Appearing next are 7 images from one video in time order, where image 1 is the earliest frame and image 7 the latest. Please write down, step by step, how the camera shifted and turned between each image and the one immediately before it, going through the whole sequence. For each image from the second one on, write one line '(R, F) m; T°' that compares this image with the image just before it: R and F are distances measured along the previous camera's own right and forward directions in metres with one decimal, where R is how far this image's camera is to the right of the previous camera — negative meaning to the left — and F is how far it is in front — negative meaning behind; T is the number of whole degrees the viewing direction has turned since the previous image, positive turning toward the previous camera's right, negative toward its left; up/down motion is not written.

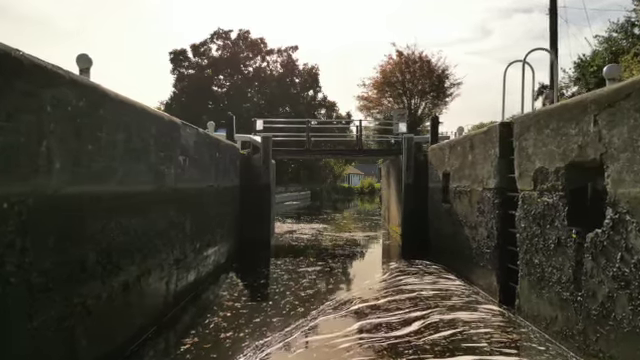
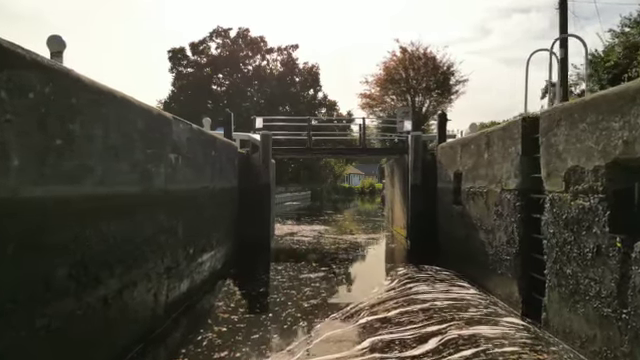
(-0.1, +0.5) m; 0°
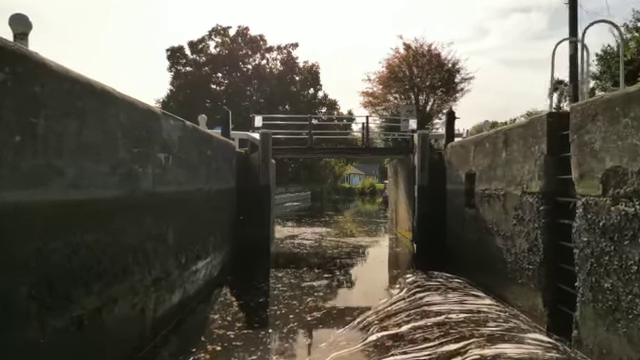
(-0.1, +0.5) m; 0°
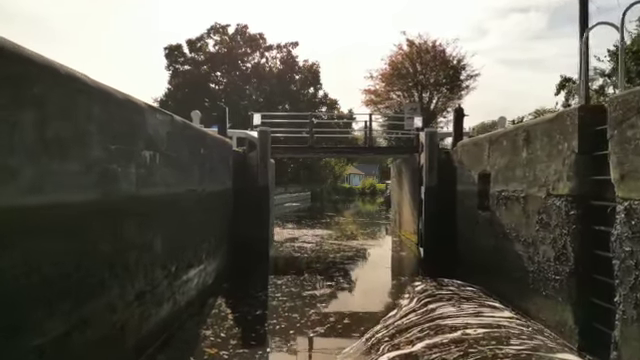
(0.0, +0.5) m; 0°
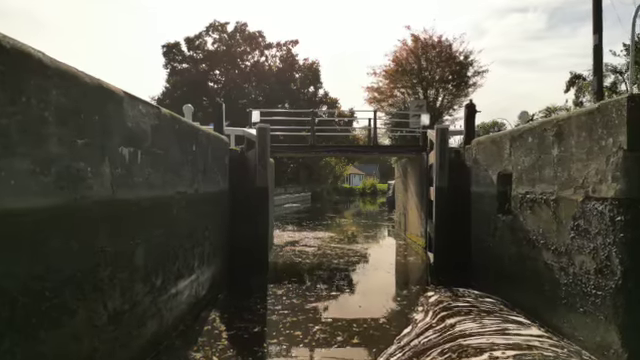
(-0.1, +0.6) m; 0°
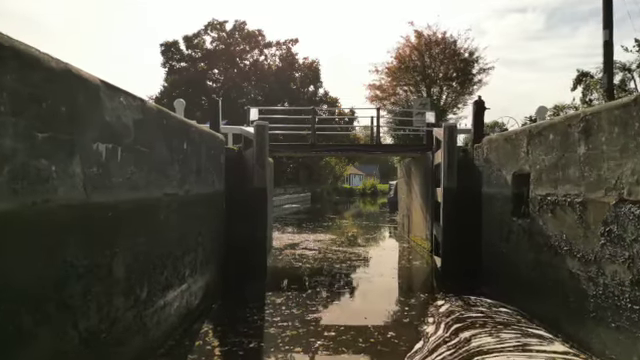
(0.0, +0.4) m; 0°
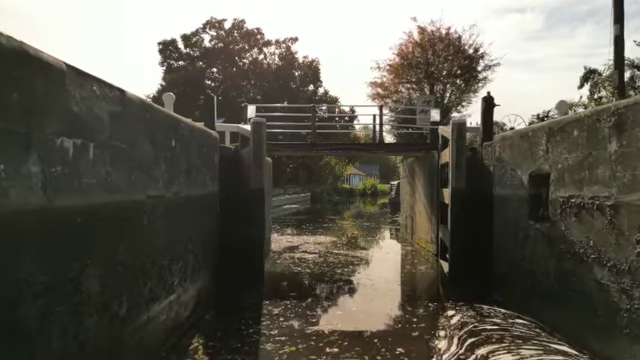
(0.0, +0.4) m; 0°
